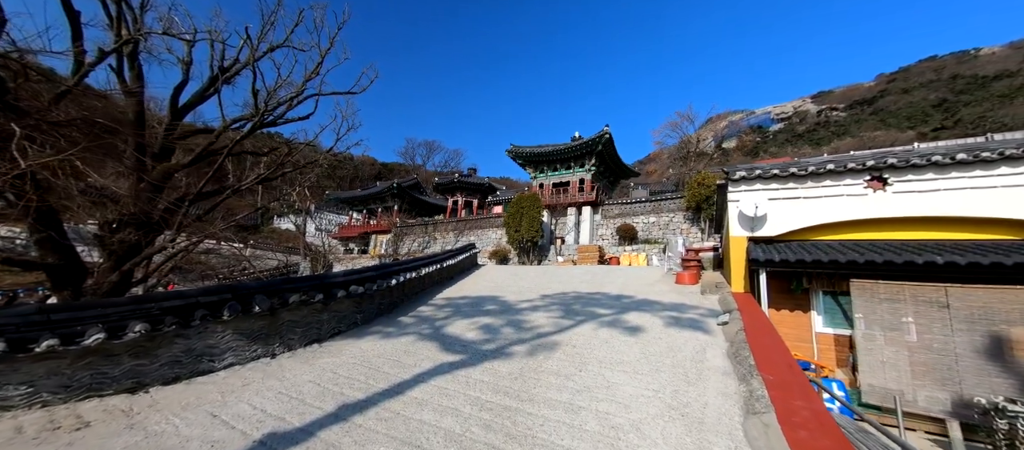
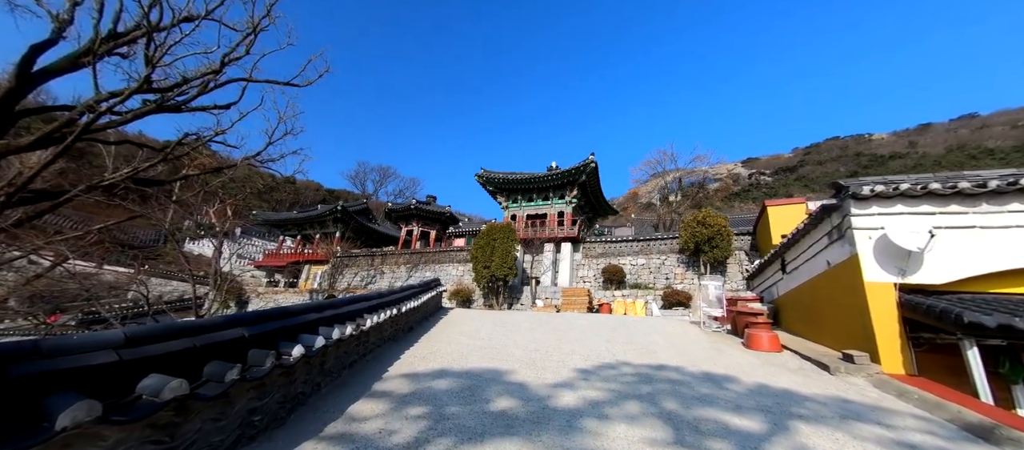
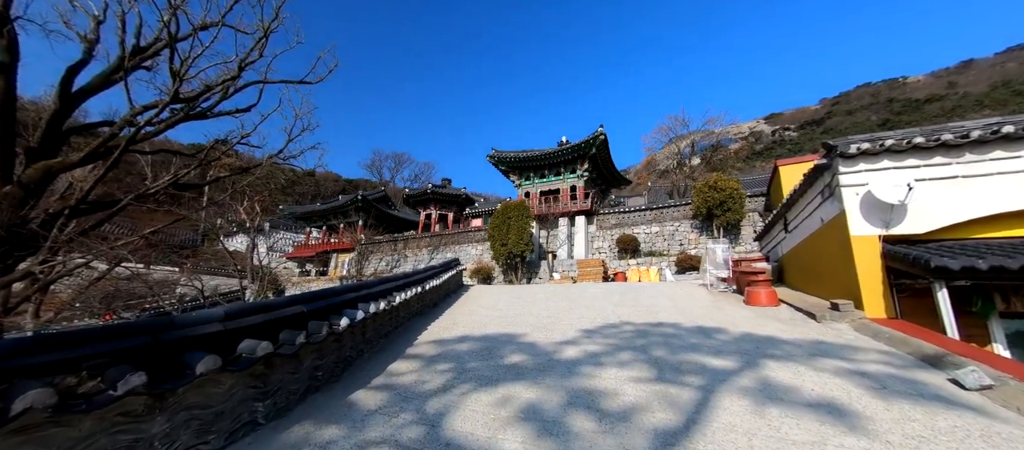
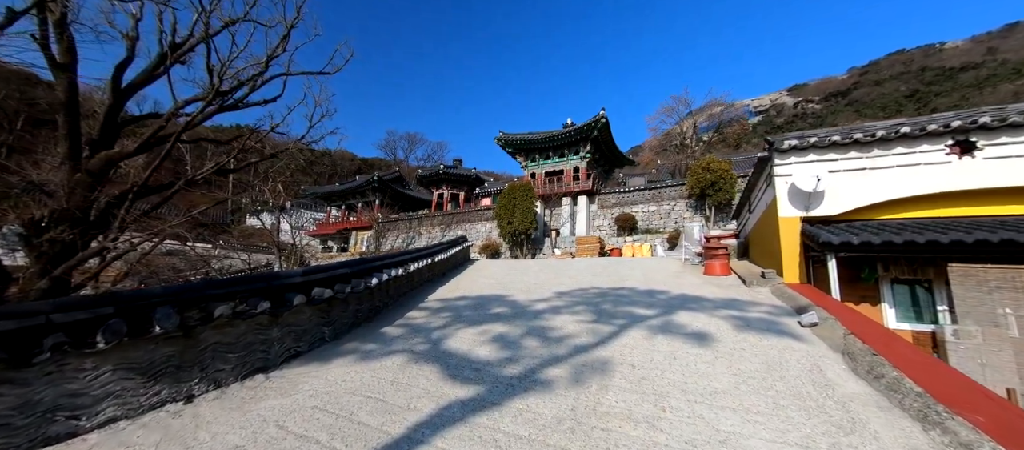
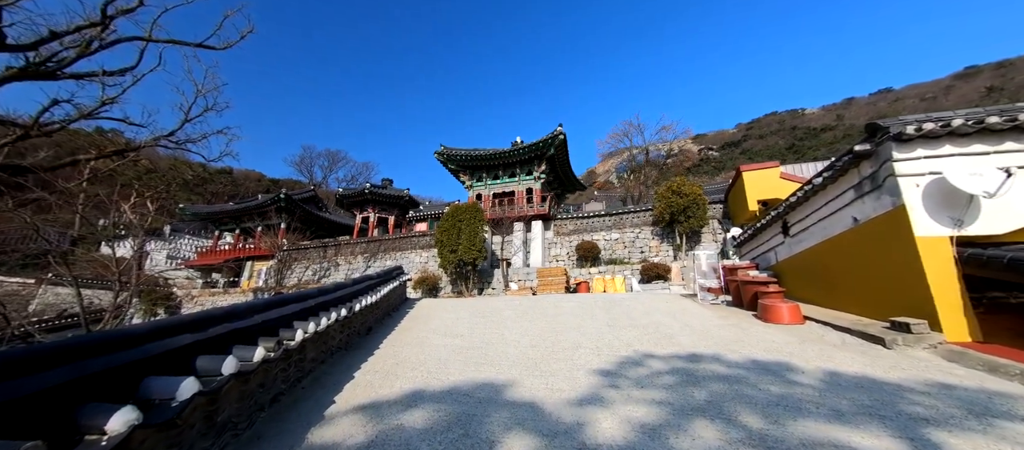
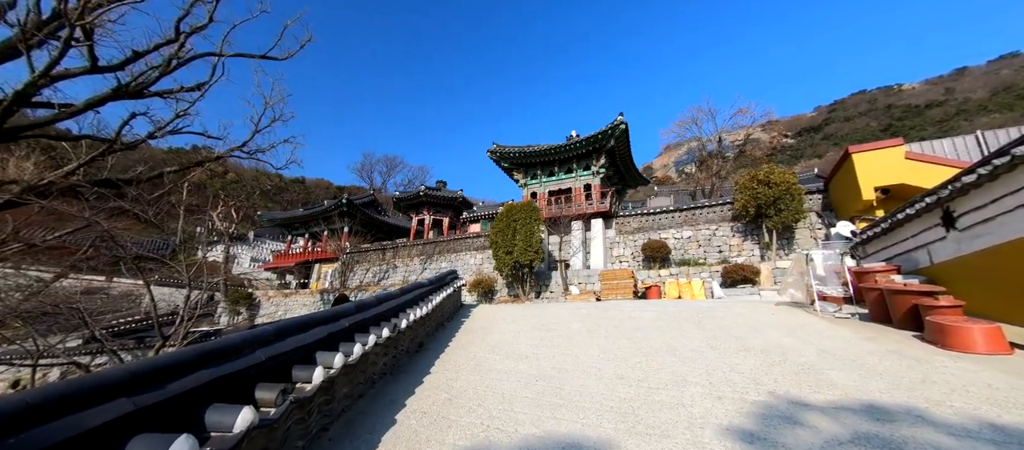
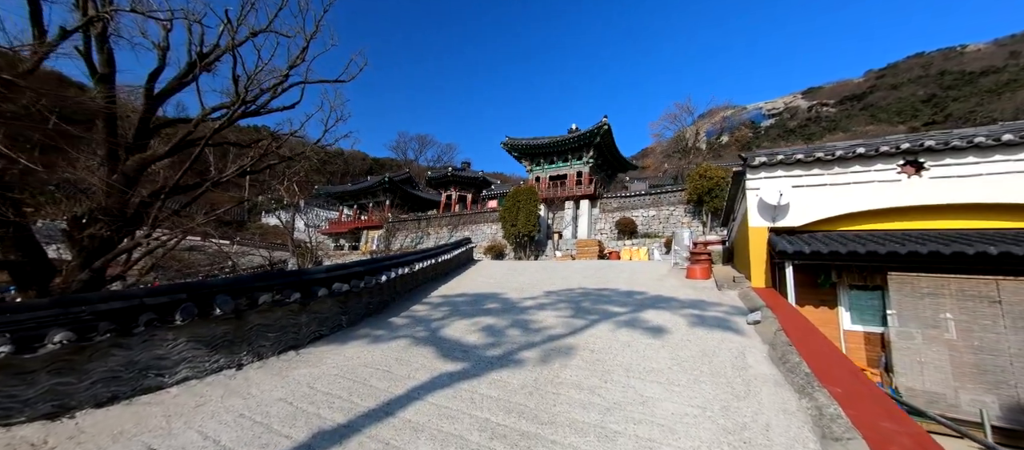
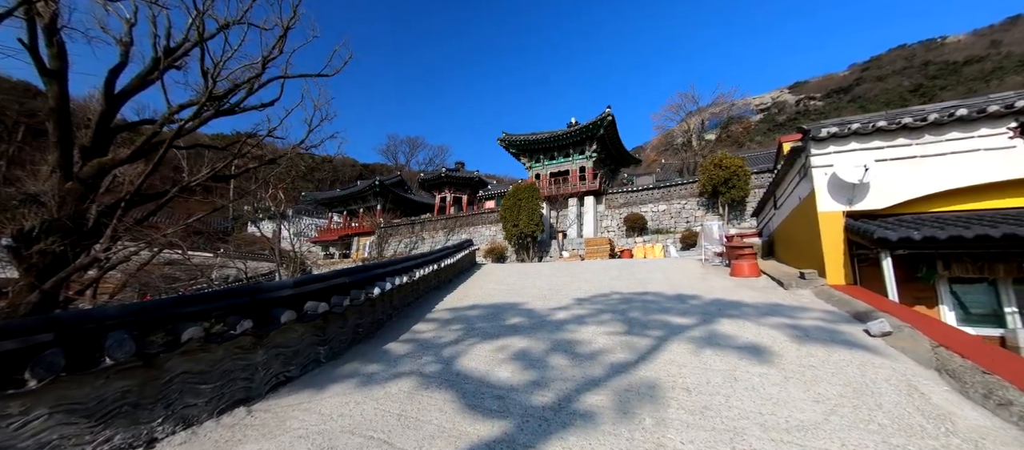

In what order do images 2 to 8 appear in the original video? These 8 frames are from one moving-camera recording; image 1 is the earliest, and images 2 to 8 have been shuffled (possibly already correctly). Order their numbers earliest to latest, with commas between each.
7, 4, 8, 3, 2, 5, 6
